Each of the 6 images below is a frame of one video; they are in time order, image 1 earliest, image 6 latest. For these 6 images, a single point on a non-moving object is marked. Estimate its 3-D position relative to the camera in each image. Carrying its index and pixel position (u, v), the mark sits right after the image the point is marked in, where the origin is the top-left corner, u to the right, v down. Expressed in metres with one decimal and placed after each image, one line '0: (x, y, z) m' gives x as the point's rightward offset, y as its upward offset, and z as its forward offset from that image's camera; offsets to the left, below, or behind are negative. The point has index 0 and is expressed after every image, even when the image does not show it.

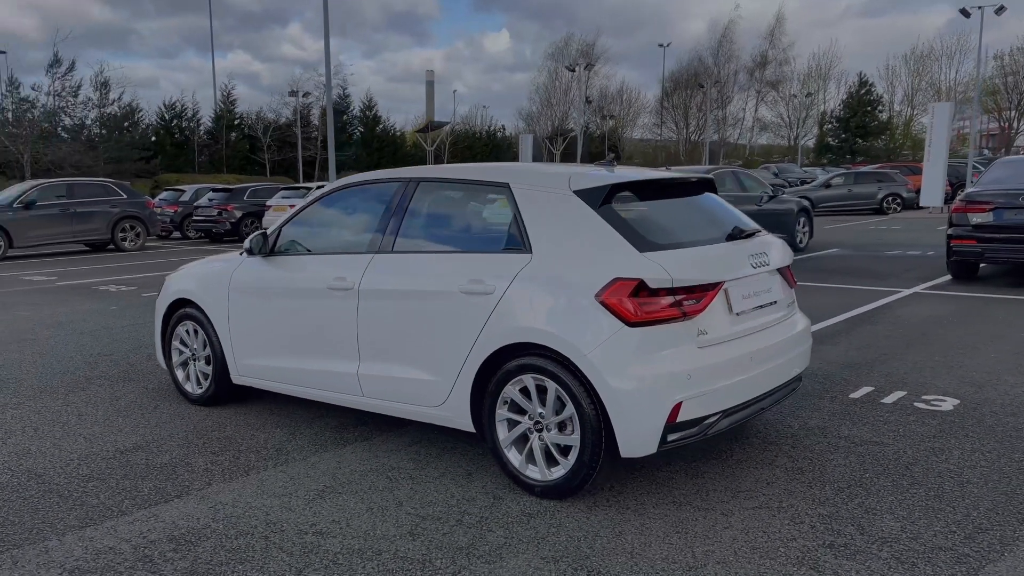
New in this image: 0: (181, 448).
0: (-1.8, -0.9, +4.6) m
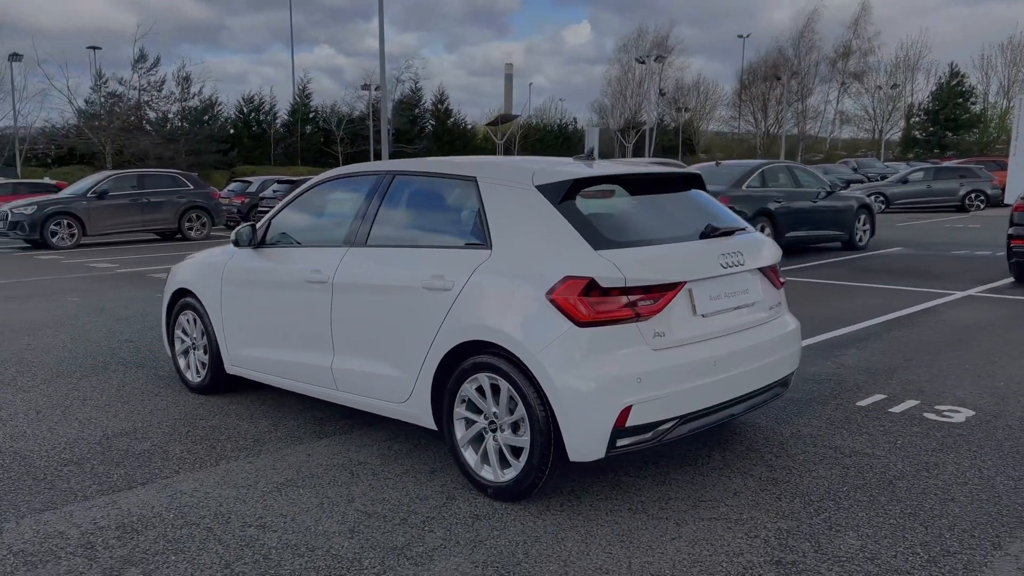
0: (-1.9, -0.8, +4.7) m
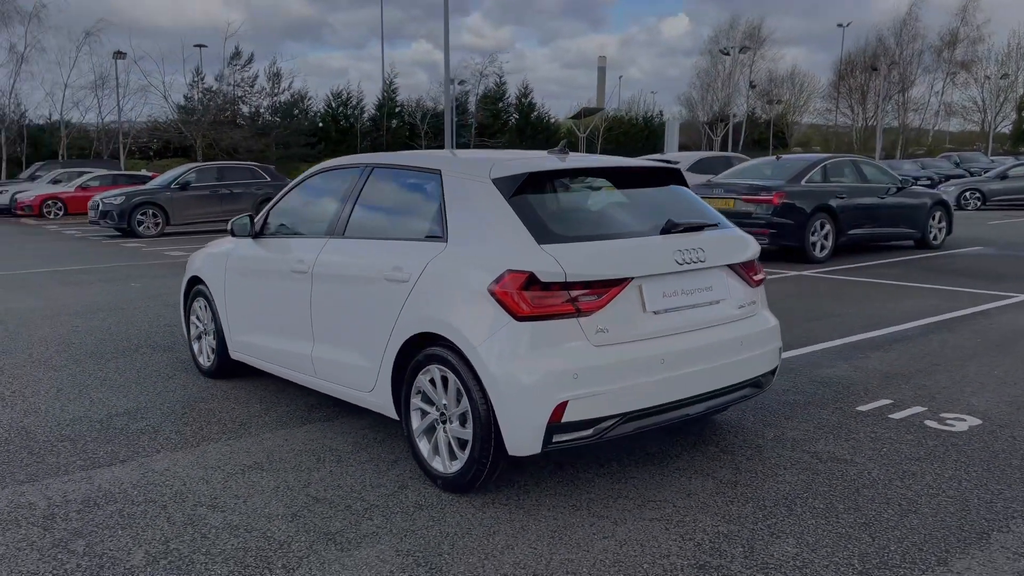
0: (-2.0, -0.8, +4.9) m
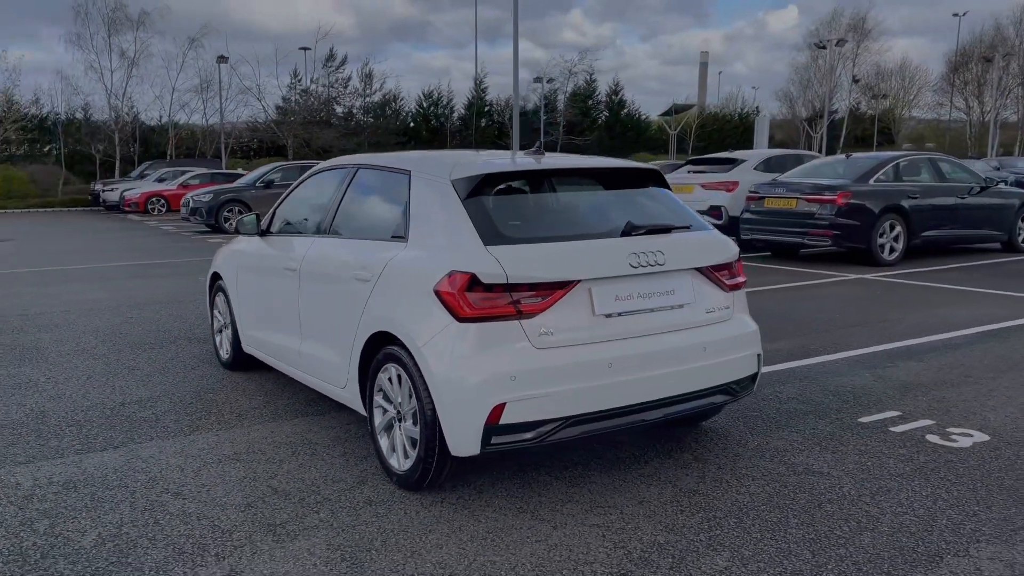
0: (-2.1, -0.7, +5.1) m
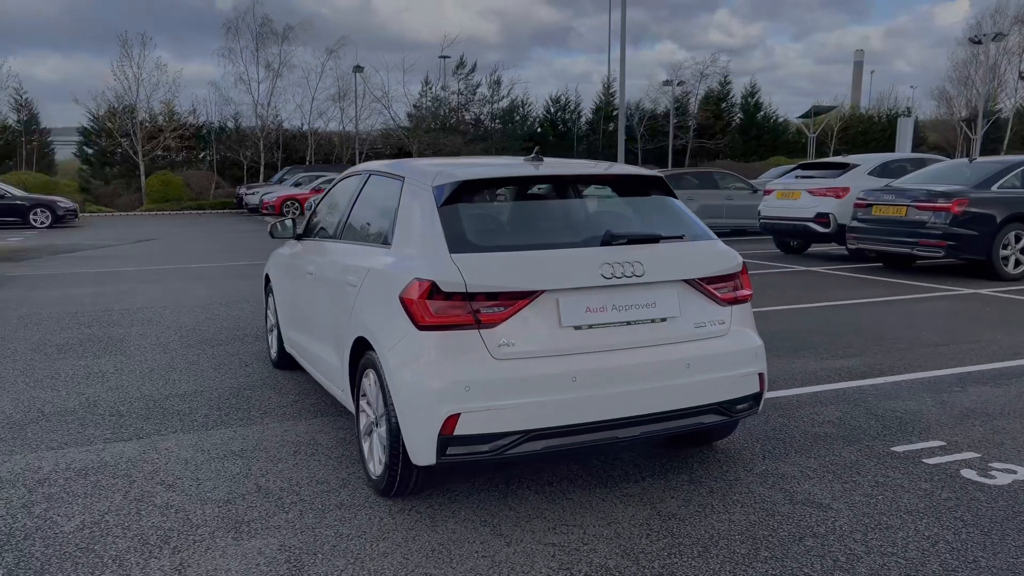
0: (-2.0, -0.7, +5.4) m
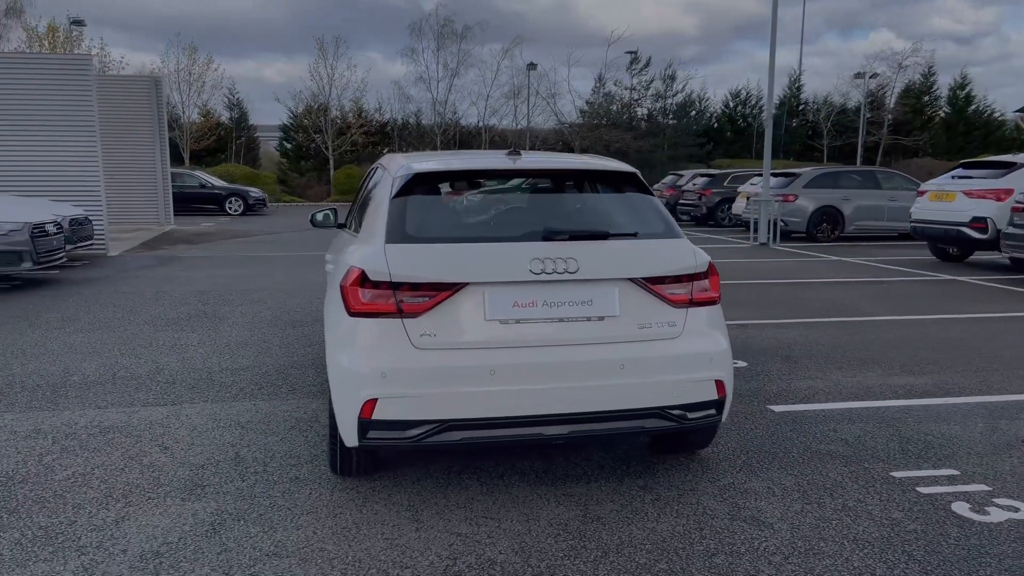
0: (-1.8, -0.6, +5.8) m
